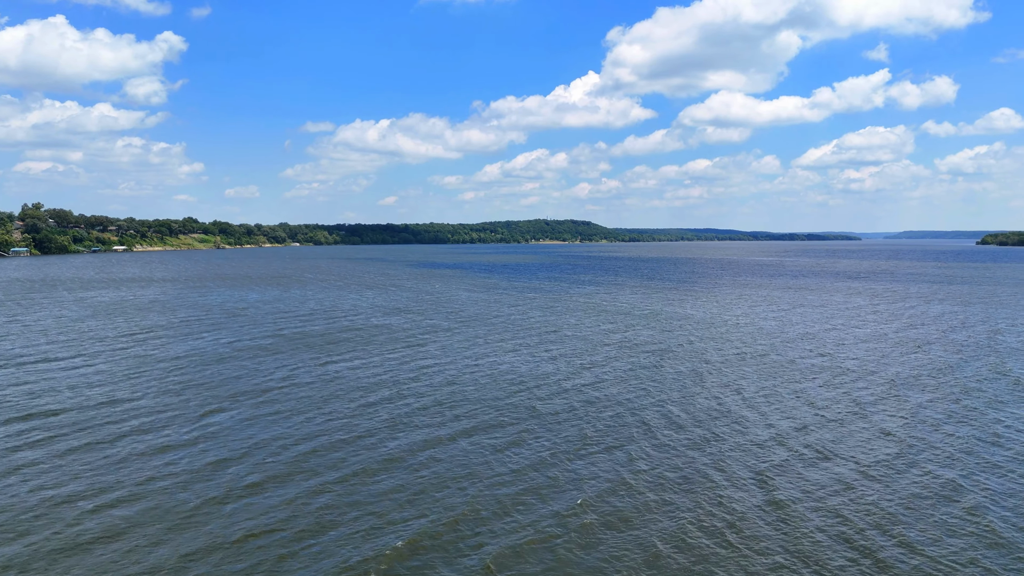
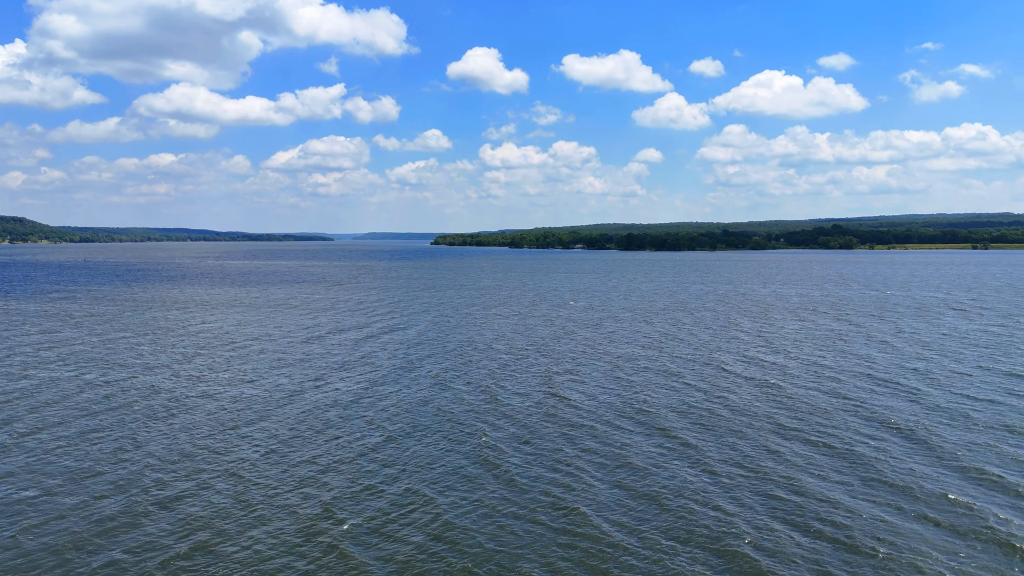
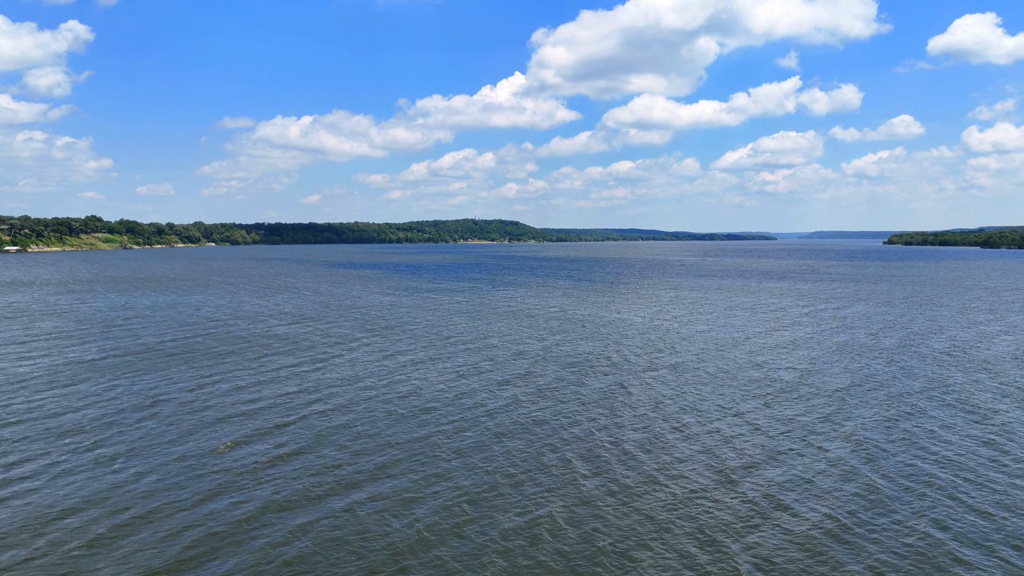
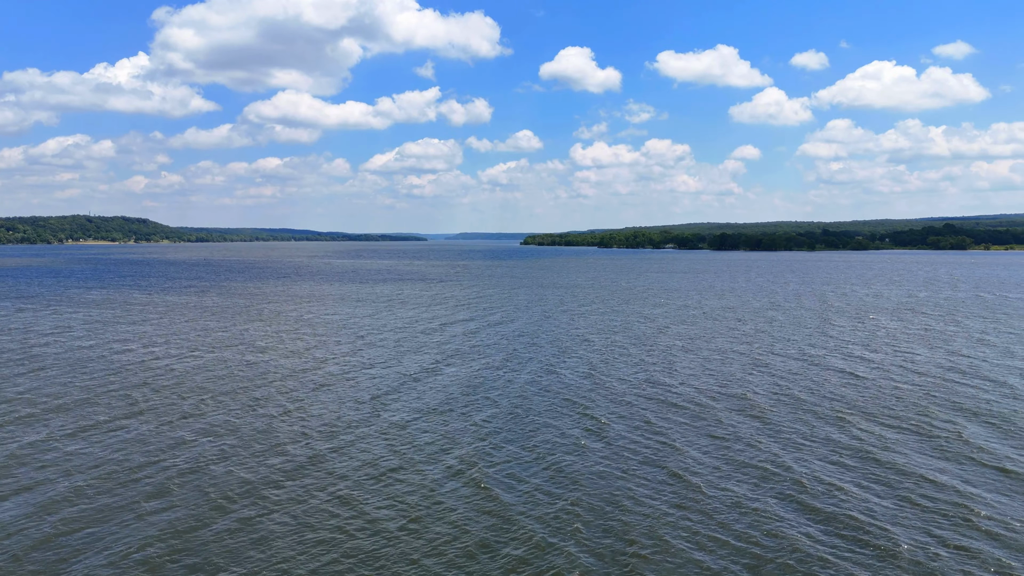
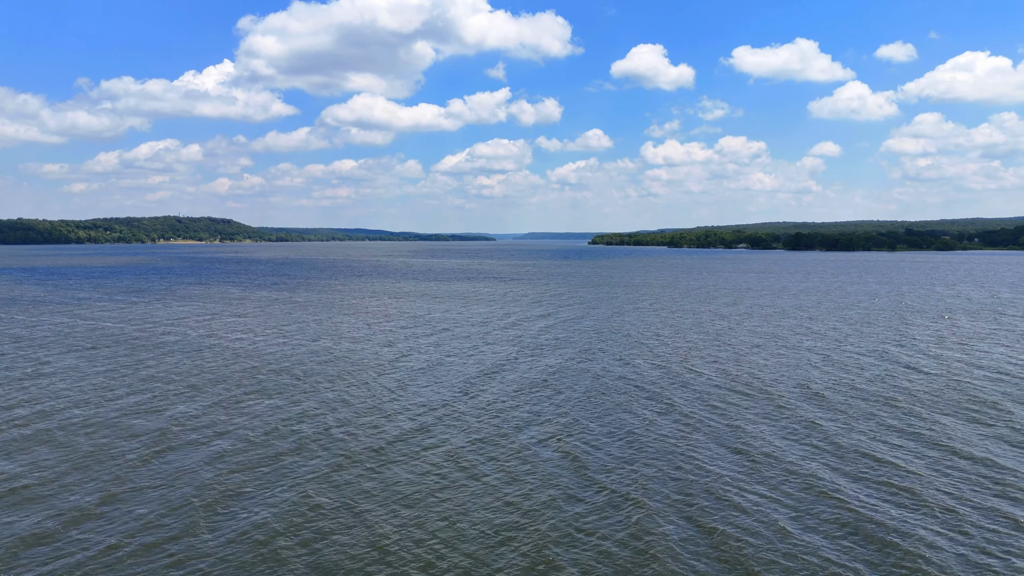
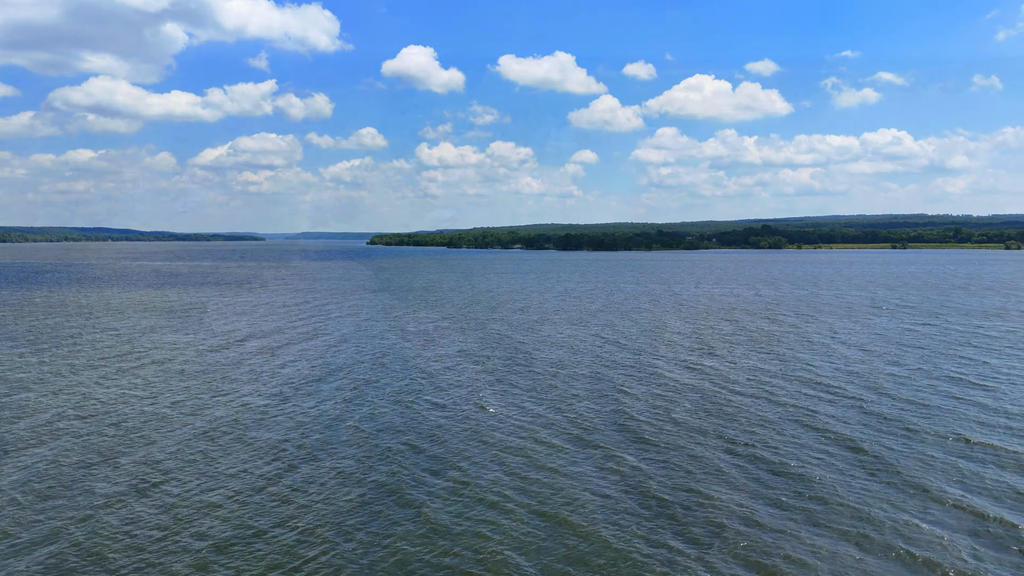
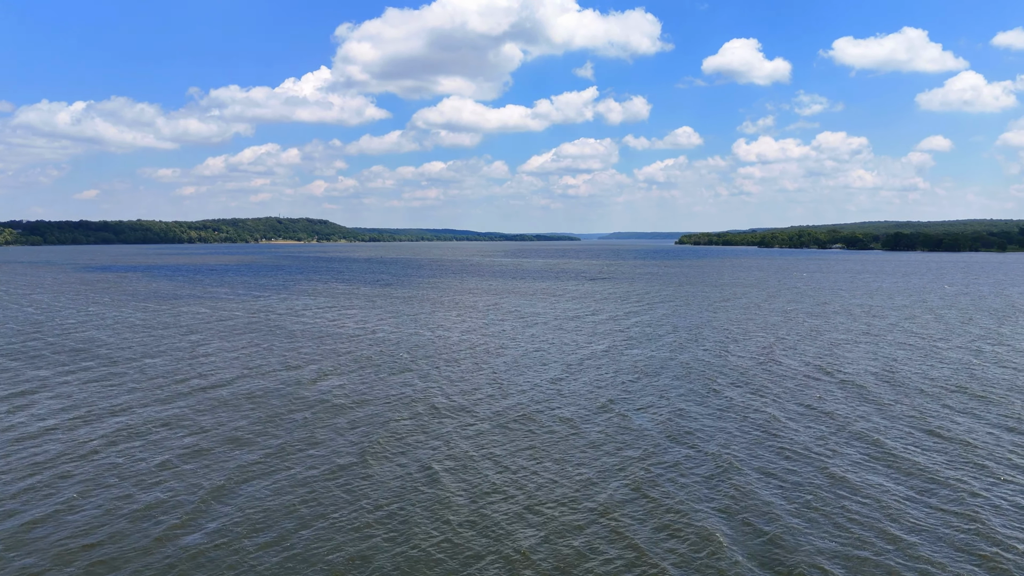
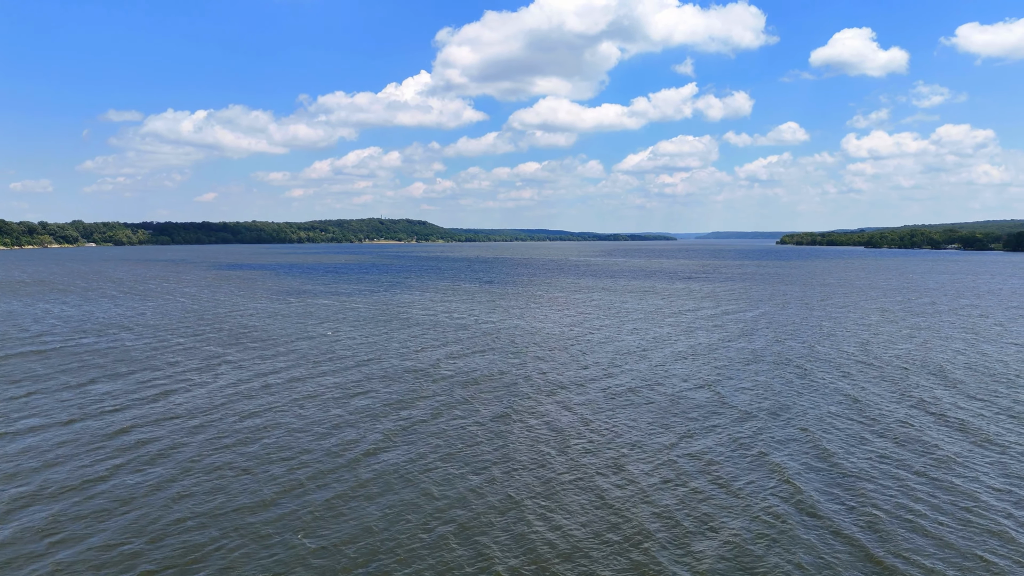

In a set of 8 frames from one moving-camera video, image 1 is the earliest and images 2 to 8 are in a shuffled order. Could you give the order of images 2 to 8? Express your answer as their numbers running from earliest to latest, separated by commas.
3, 8, 7, 5, 4, 2, 6
